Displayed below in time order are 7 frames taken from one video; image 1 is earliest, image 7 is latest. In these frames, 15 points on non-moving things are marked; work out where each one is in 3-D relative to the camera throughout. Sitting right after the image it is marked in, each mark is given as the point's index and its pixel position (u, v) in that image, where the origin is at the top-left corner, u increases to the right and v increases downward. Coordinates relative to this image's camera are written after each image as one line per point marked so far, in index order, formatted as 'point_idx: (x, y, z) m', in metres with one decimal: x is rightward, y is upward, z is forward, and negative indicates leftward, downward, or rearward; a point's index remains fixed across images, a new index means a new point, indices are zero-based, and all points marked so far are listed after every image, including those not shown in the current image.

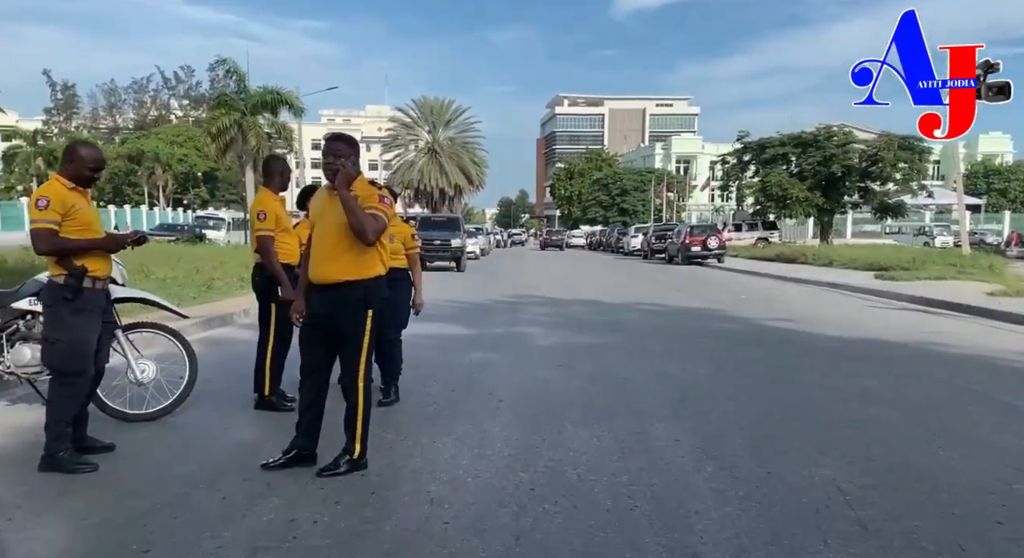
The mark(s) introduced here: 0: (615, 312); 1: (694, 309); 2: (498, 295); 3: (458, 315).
0: (+2.2, -0.7, +14.7) m
1: (+3.9, -0.7, +14.9) m
2: (-0.4, -0.4, +18.2) m
3: (-1.1, -0.7, +13.9) m
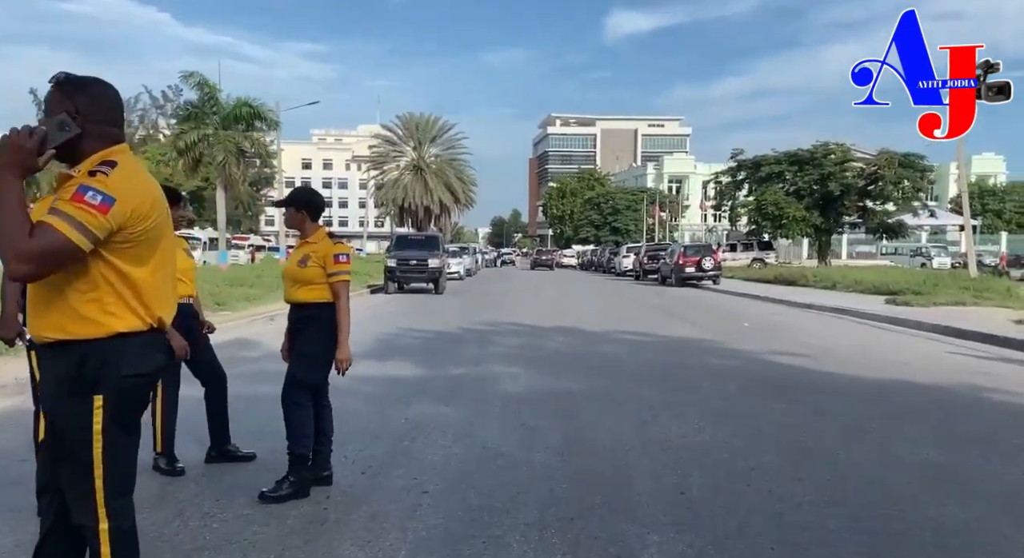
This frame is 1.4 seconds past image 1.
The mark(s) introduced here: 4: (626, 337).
0: (+1.6, -1.2, +12.7) m
1: (+3.4, -1.2, +12.9) m
2: (-1.0, -1.0, +16.2) m
3: (-1.7, -1.2, +11.9) m
4: (+2.3, -1.2, +13.7) m
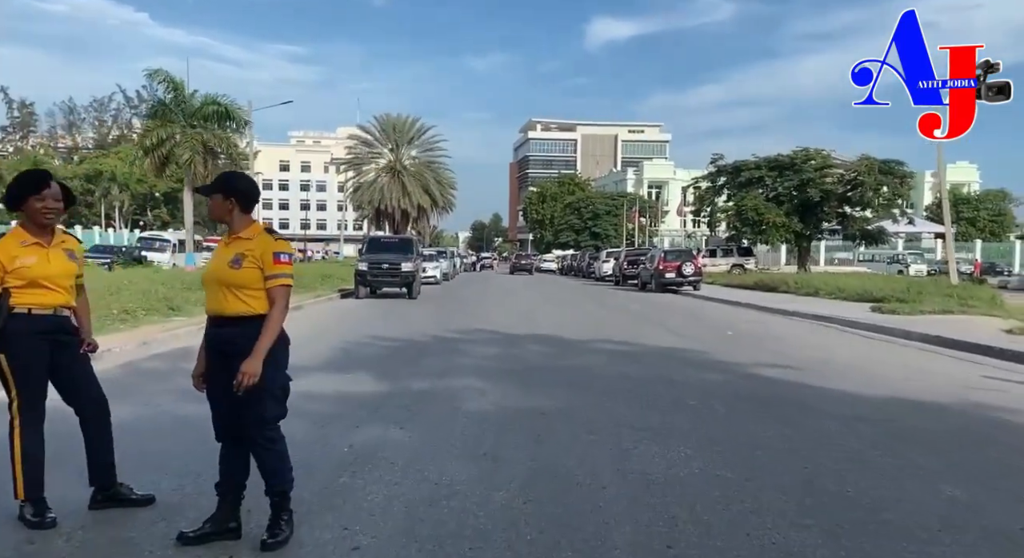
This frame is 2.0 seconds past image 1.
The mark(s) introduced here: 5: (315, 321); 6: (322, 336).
0: (+1.1, -1.3, +11.9) m
1: (+2.9, -1.3, +12.1) m
2: (-1.6, -1.1, +15.3) m
3: (-2.1, -1.3, +10.9) m
4: (+1.8, -1.3, +12.9) m
5: (-4.9, -1.1, +17.2) m
6: (-3.8, -1.2, +14.0) m
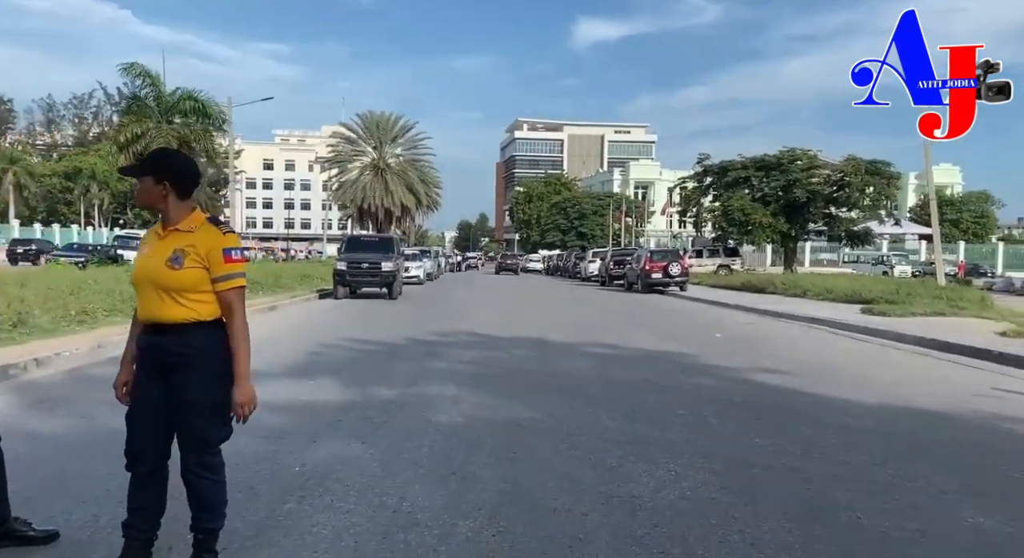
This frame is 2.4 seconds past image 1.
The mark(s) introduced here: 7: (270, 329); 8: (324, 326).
0: (+0.8, -1.3, +11.3) m
1: (+2.5, -1.3, +11.6) m
2: (-2.0, -1.1, +14.7) m
3: (-2.5, -1.3, +10.3) m
4: (+1.4, -1.3, +12.4) m
5: (-5.4, -1.0, +16.5) m
6: (-4.2, -1.2, +13.3) m
7: (-5.3, -1.1, +15.0) m
8: (-4.3, -1.1, +15.9) m
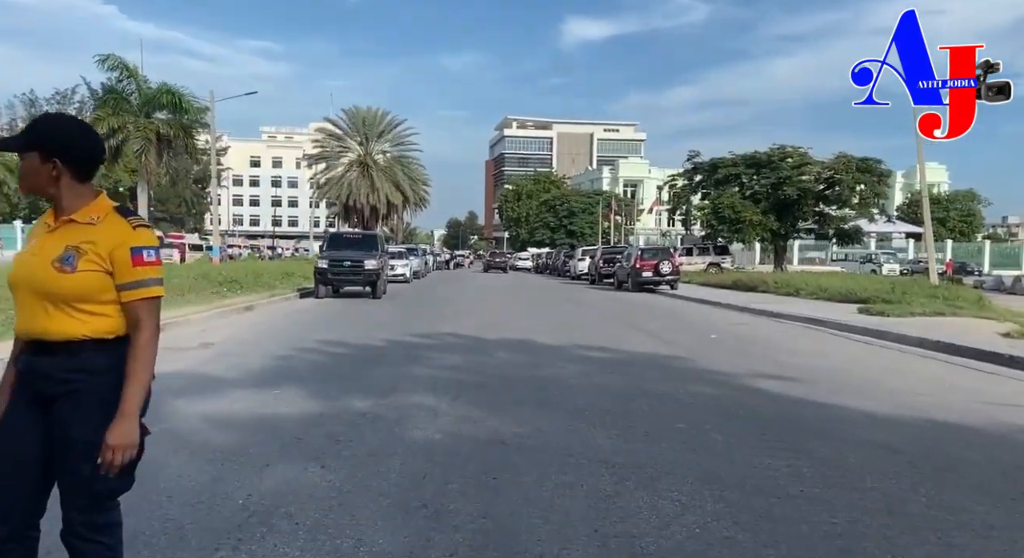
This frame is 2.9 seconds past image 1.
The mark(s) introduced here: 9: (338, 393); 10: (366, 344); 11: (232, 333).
0: (+0.6, -1.3, +10.6) m
1: (+2.3, -1.3, +10.9) m
2: (-2.3, -1.1, +13.9) m
3: (-2.7, -1.3, +9.5) m
4: (+1.2, -1.3, +11.7) m
5: (-5.7, -1.0, +15.7) m
6: (-4.5, -1.1, +12.5) m
7: (-5.6, -1.1, +14.2) m
8: (-4.6, -1.1, +15.1) m
9: (-2.0, -1.3, +8.1) m
10: (-2.6, -1.2, +12.4) m
11: (-5.5, -1.1, +13.6) m
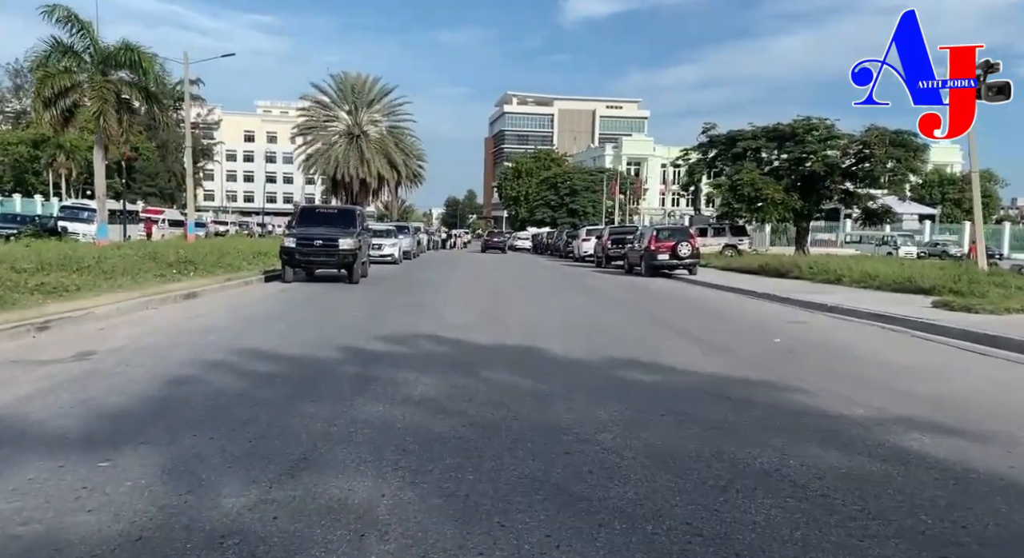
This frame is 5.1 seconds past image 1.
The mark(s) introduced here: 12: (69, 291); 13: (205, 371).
0: (+0.6, -1.2, +7.2) m
1: (+2.3, -1.2, +7.5) m
2: (-2.3, -0.9, +10.5) m
3: (-2.7, -1.2, +6.1) m
4: (+1.2, -1.1, +8.3) m
5: (-5.7, -0.7, +12.3) m
6: (-4.5, -0.9, +9.1) m
7: (-5.6, -0.8, +10.8) m
8: (-4.6, -0.8, +11.7) m
9: (-2.0, -1.3, +4.7) m
10: (-2.7, -1.0, +9.0) m
11: (-5.5, -0.8, +10.2) m
12: (-8.8, -0.3, +13.7) m
13: (-3.6, -1.0, +8.0) m
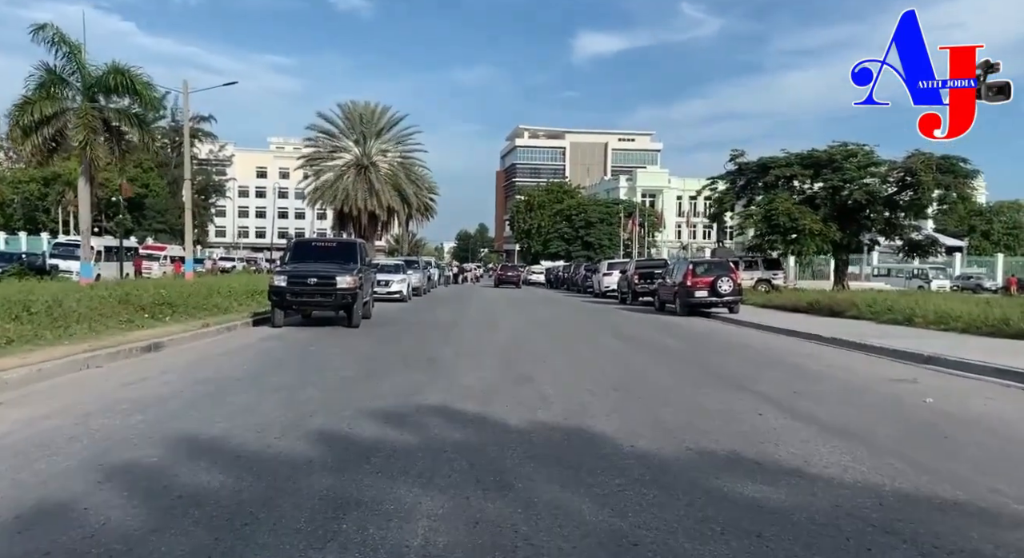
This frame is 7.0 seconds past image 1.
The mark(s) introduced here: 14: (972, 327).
0: (+1.0, -1.6, +4.3) m
1: (+2.7, -1.6, +4.6) m
2: (-1.8, -1.5, +7.7) m
3: (-2.3, -1.6, +3.3) m
4: (+1.6, -1.6, +5.4) m
5: (-5.2, -1.4, +9.5) m
6: (-4.1, -1.5, +6.4) m
7: (-5.1, -1.5, +8.1) m
8: (-4.2, -1.5, +8.9) m
9: (-1.7, -1.6, +1.8) m
10: (-2.2, -1.5, +6.2) m
11: (-5.1, -1.5, +7.4) m
12: (-8.3, -1.1, +11.1) m
13: (-3.1, -1.5, +5.2) m
14: (+12.1, -1.3, +18.4) m
